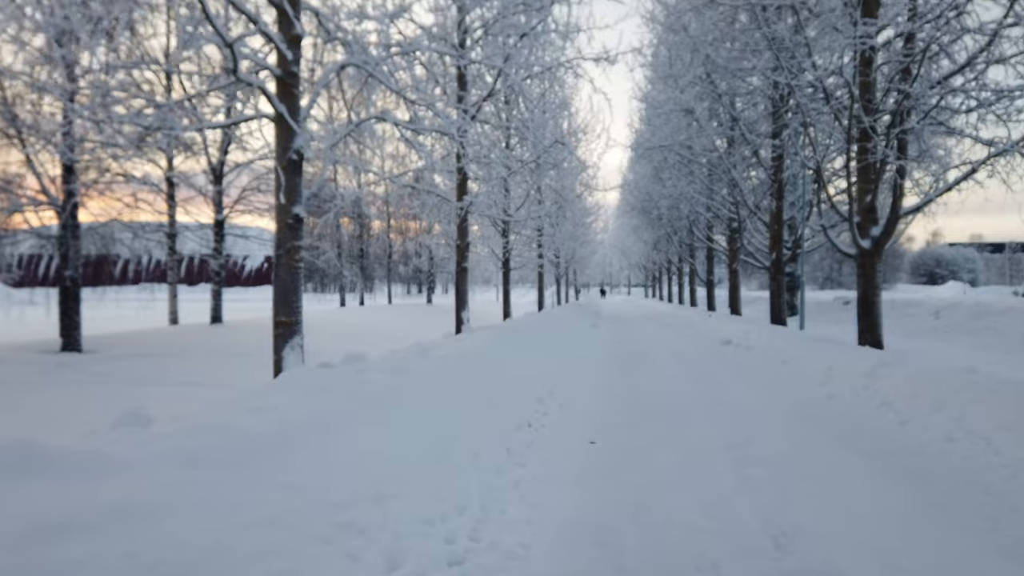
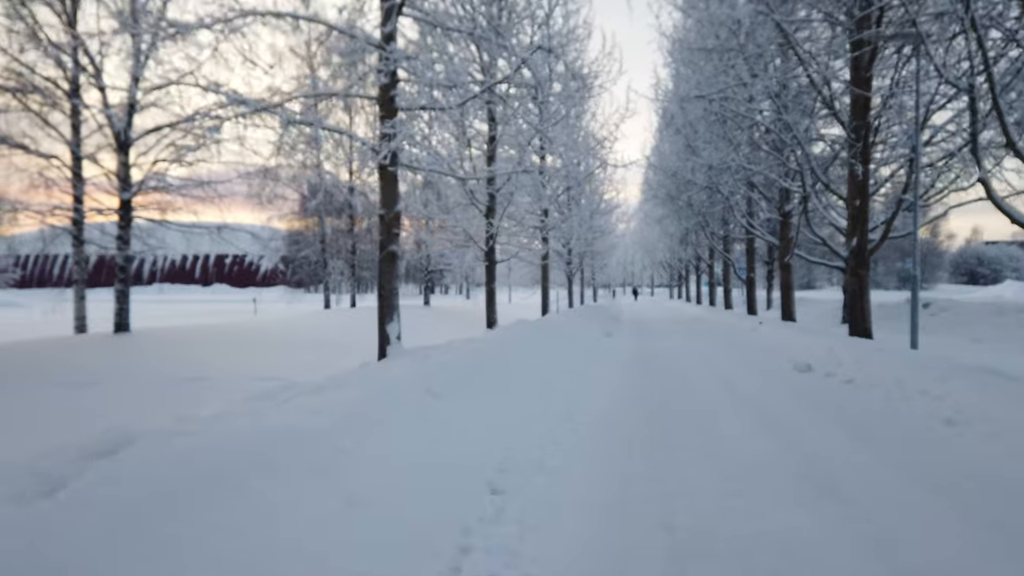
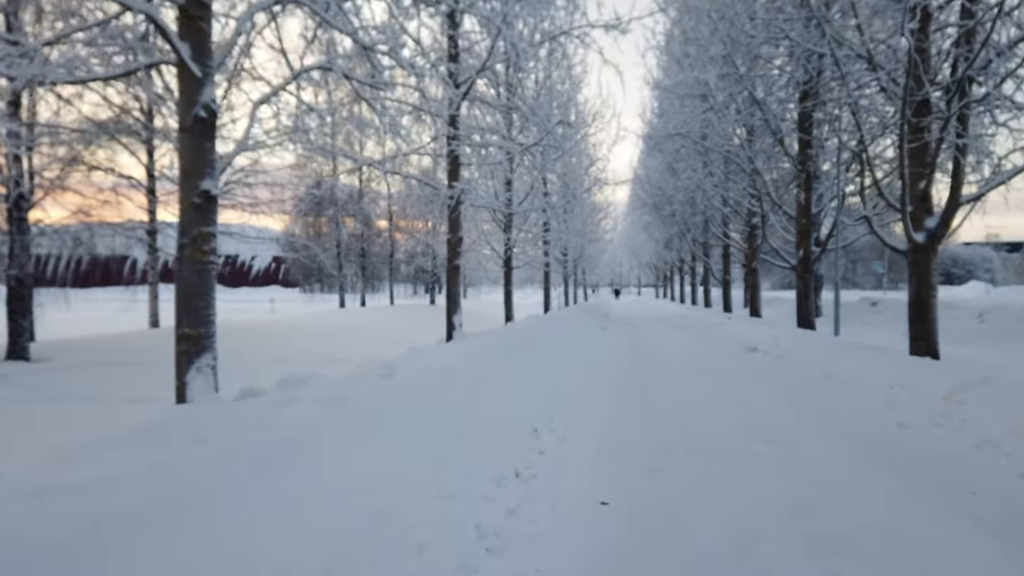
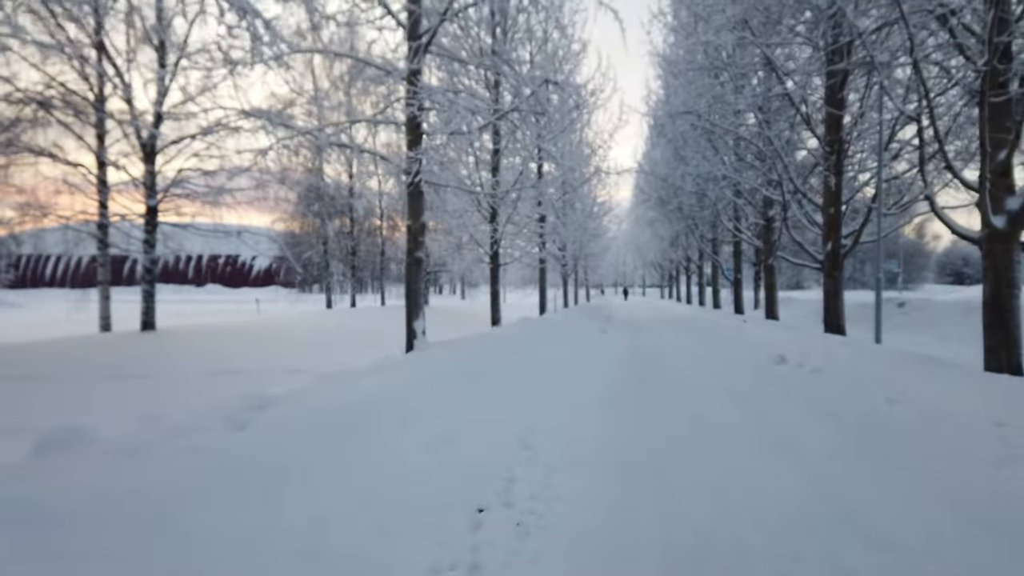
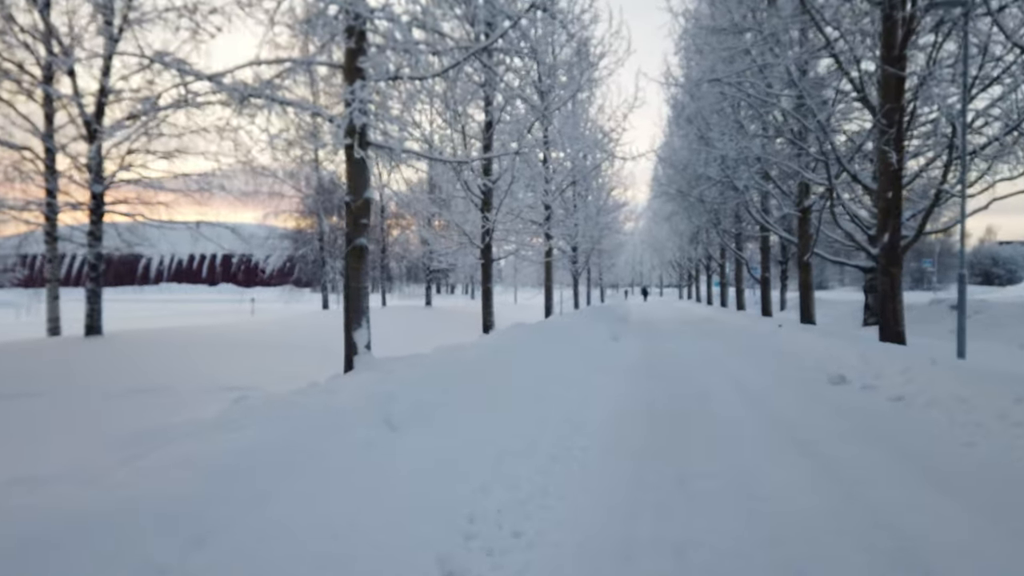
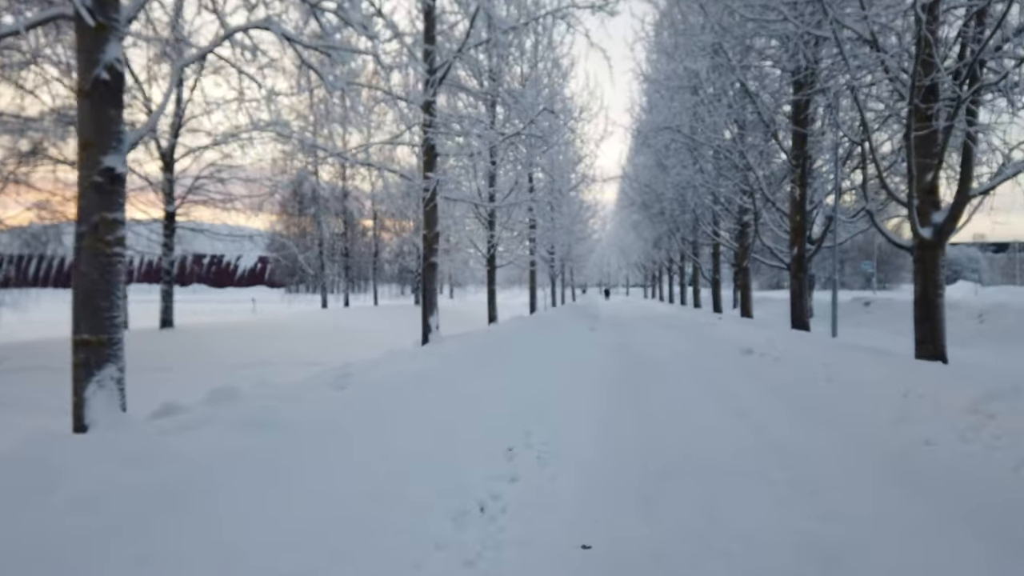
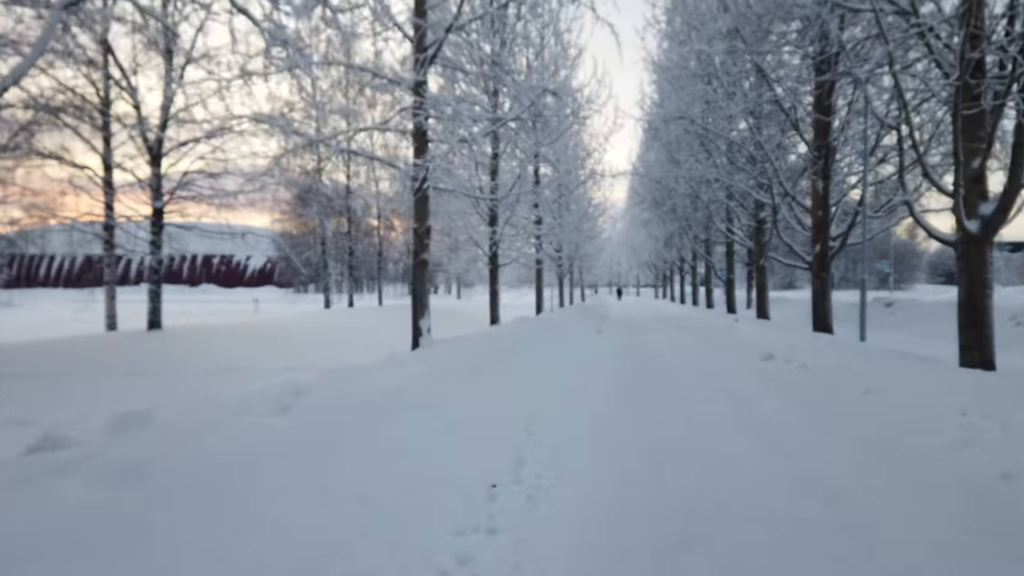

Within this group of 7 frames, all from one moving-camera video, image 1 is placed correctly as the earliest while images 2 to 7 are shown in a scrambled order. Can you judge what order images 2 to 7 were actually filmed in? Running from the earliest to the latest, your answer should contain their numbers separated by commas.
3, 6, 7, 4, 2, 5
